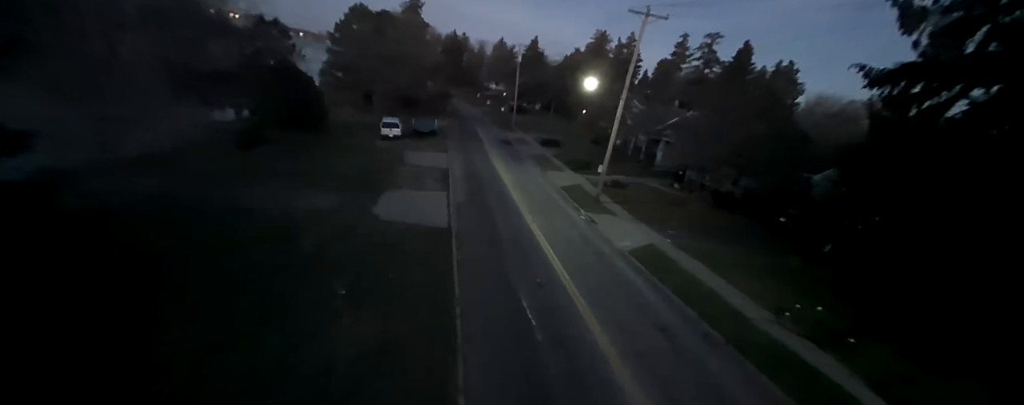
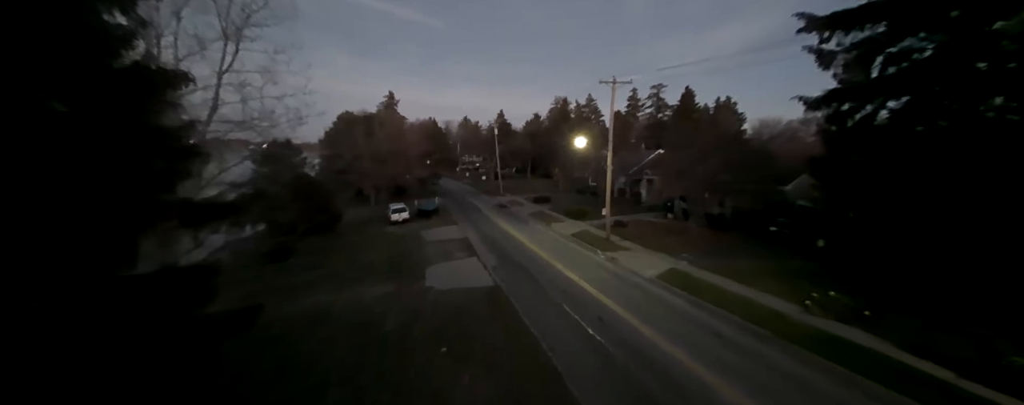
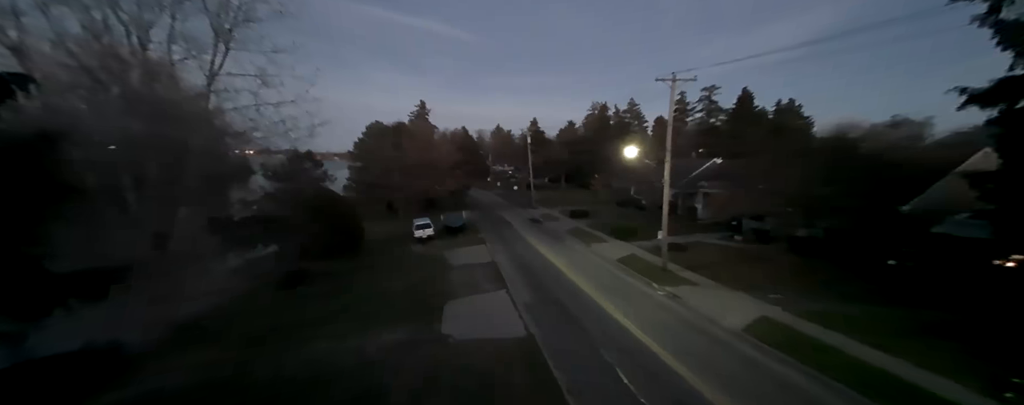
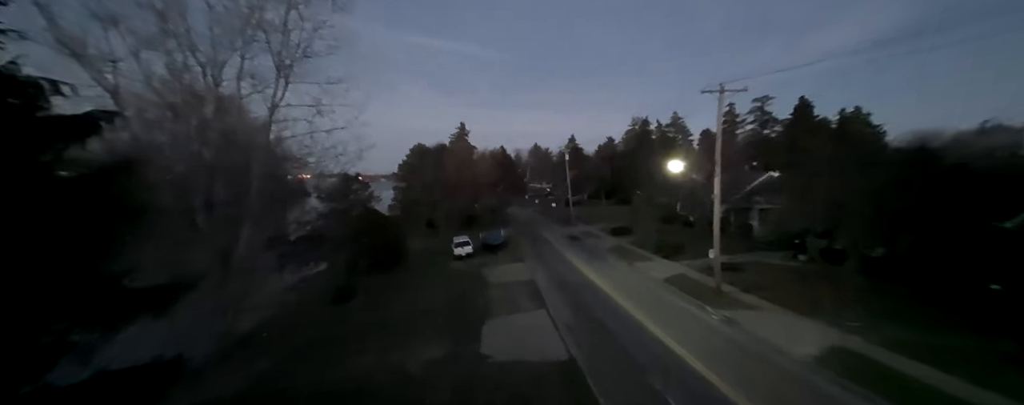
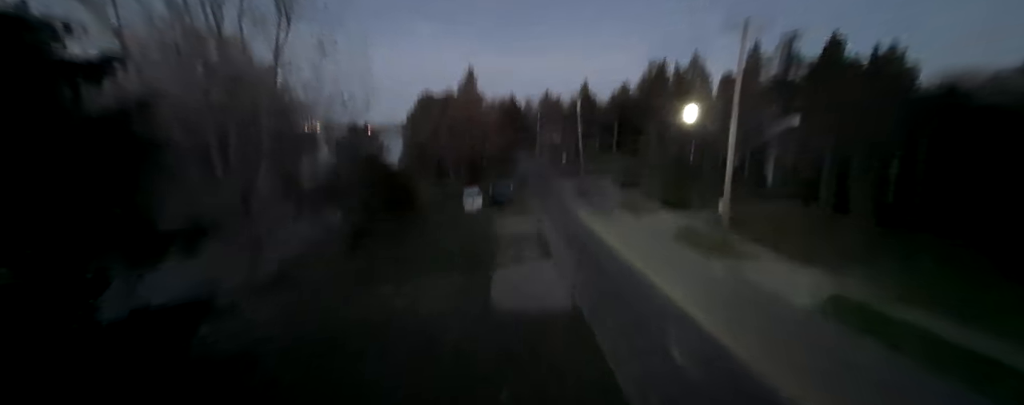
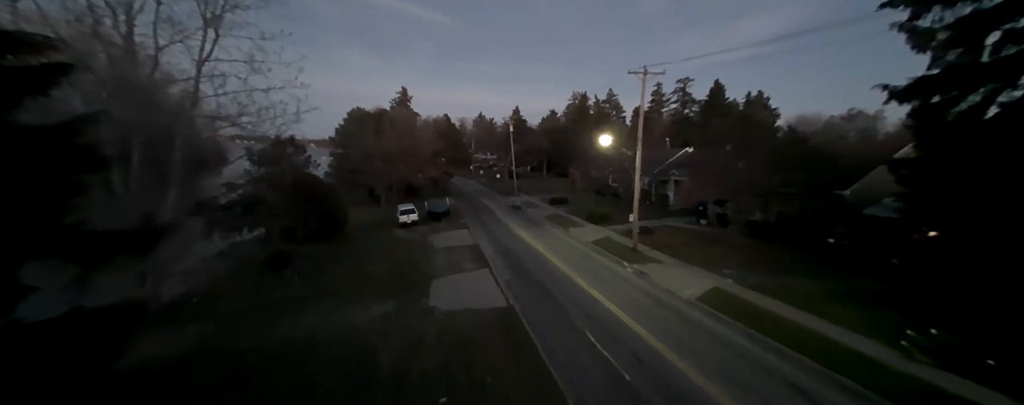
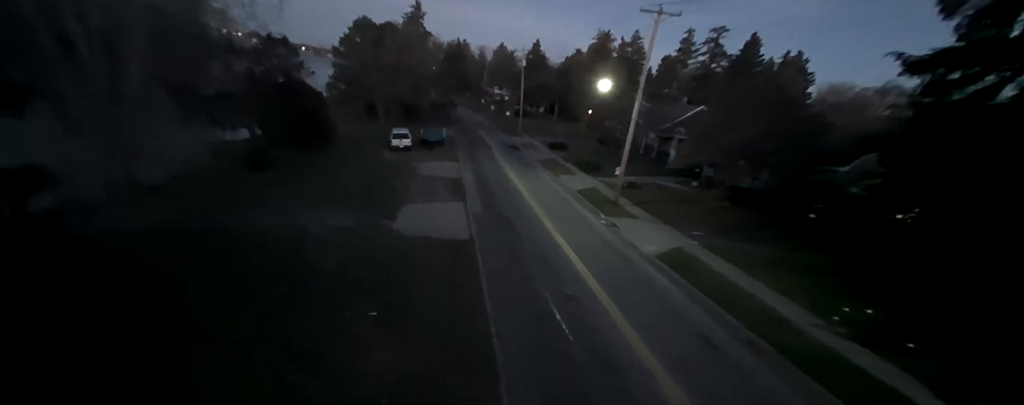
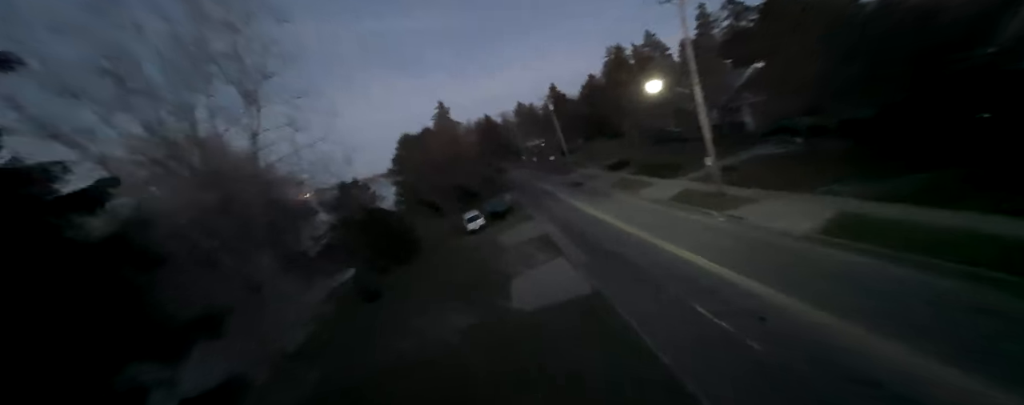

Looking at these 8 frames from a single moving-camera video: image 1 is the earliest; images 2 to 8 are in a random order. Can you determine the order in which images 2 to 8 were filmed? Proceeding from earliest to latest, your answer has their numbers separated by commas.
7, 8, 5, 4, 3, 6, 2
